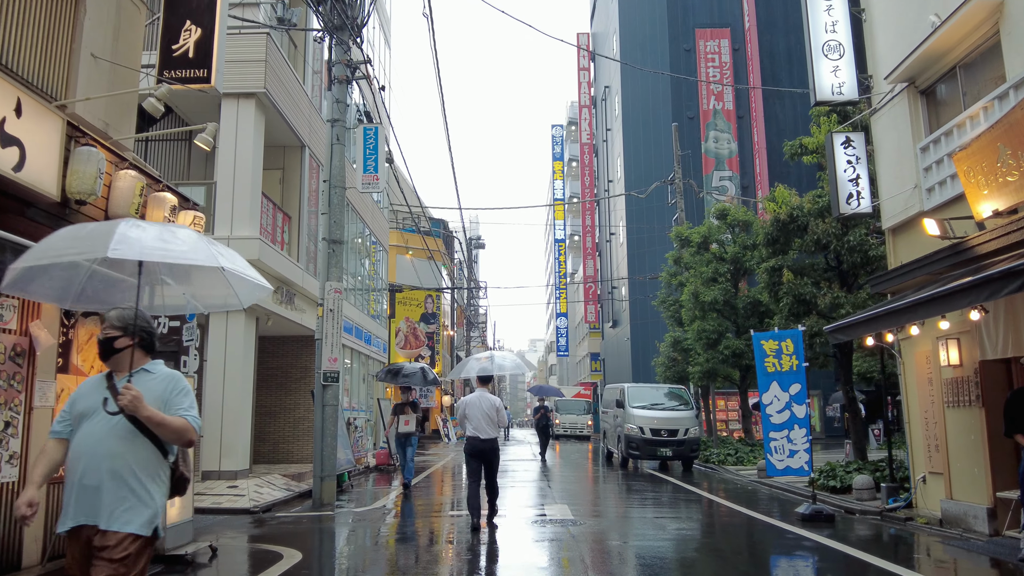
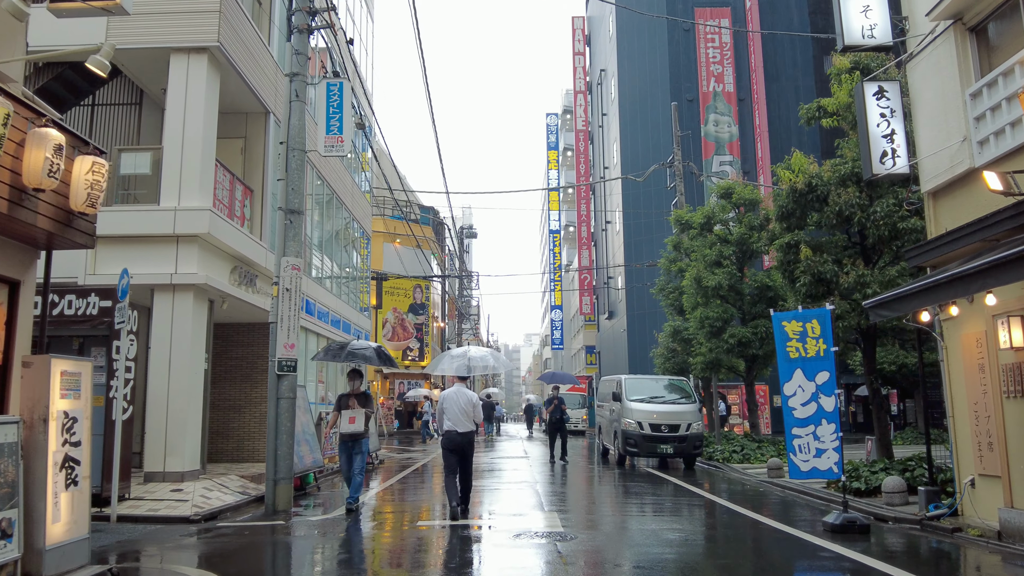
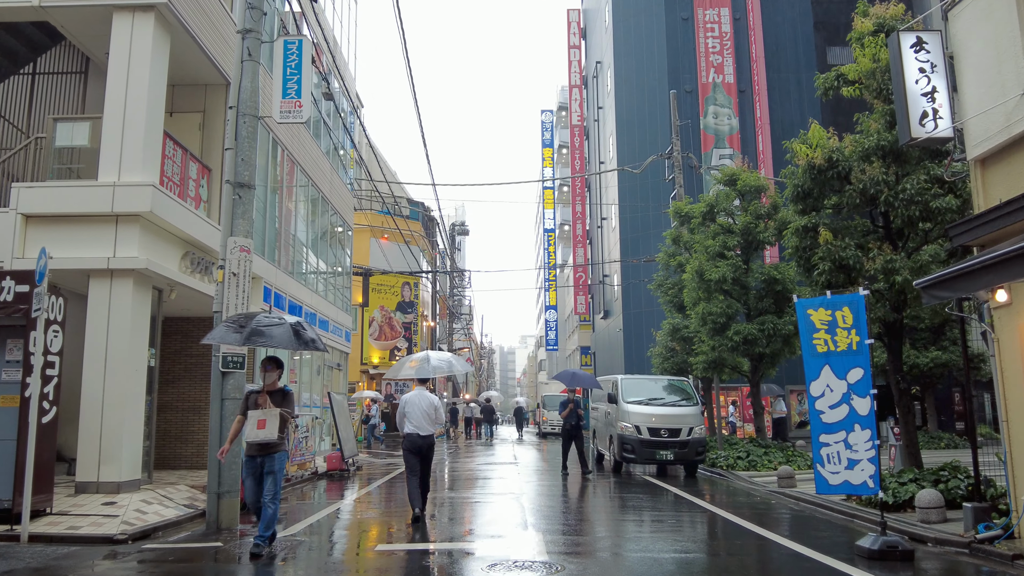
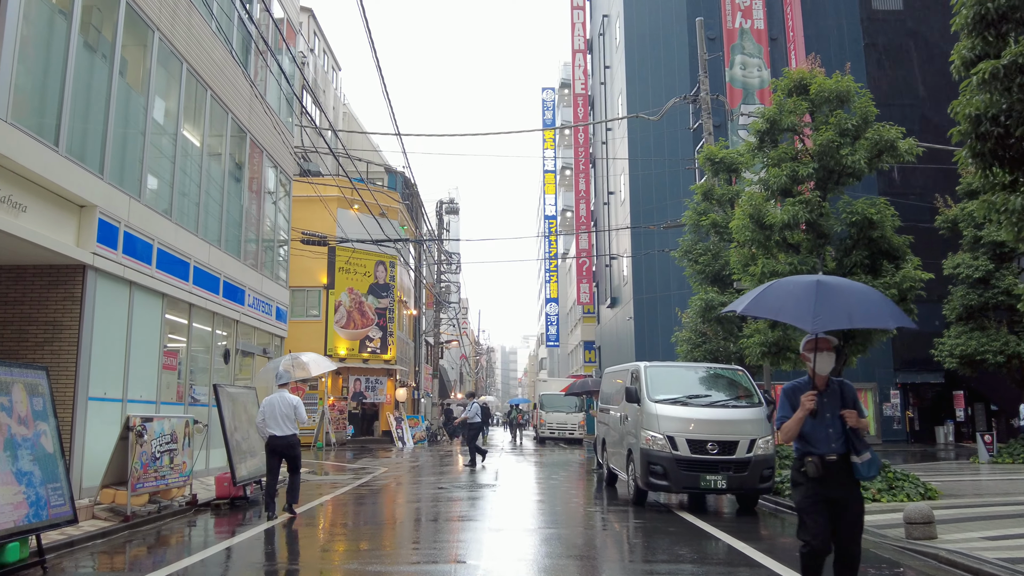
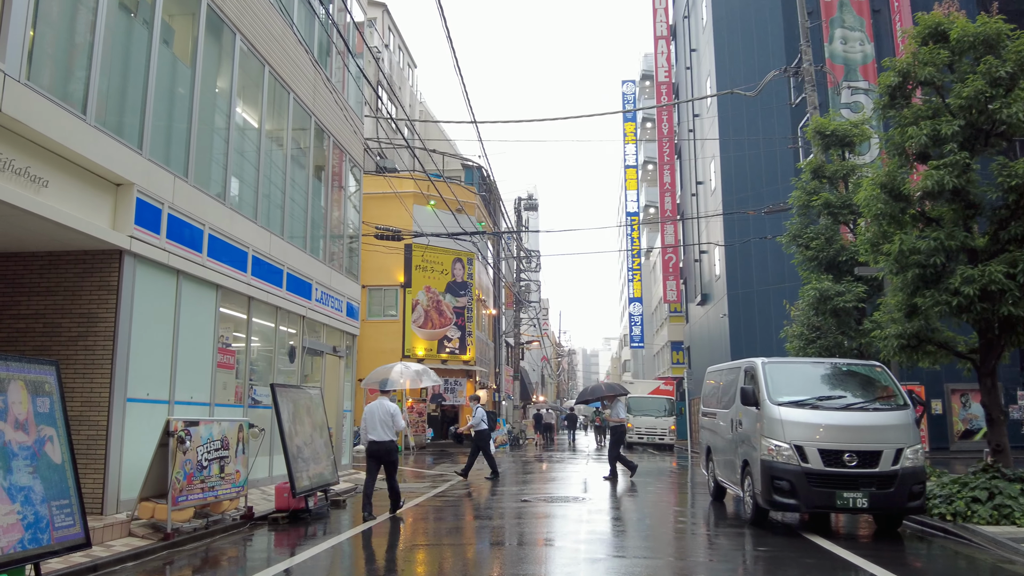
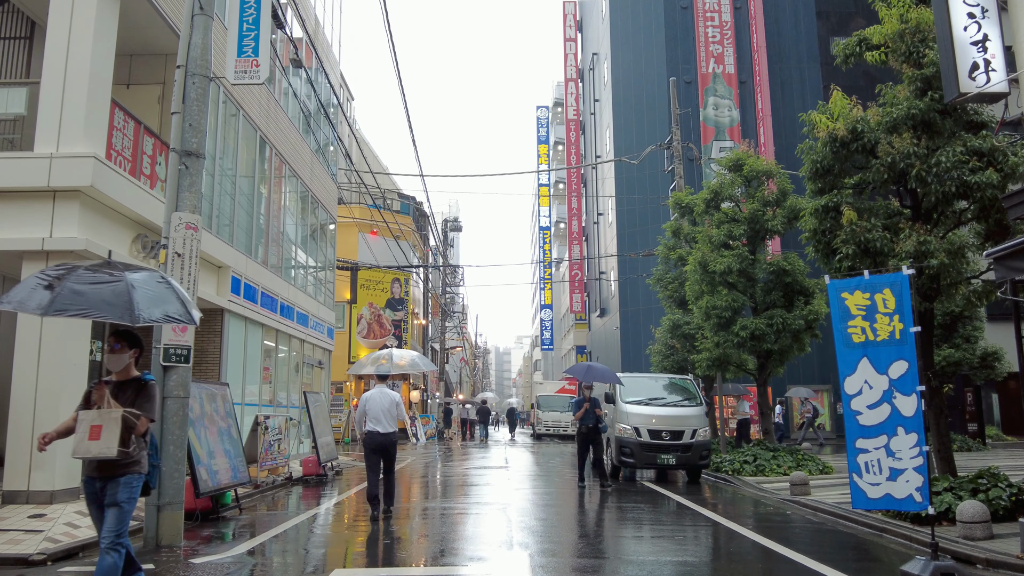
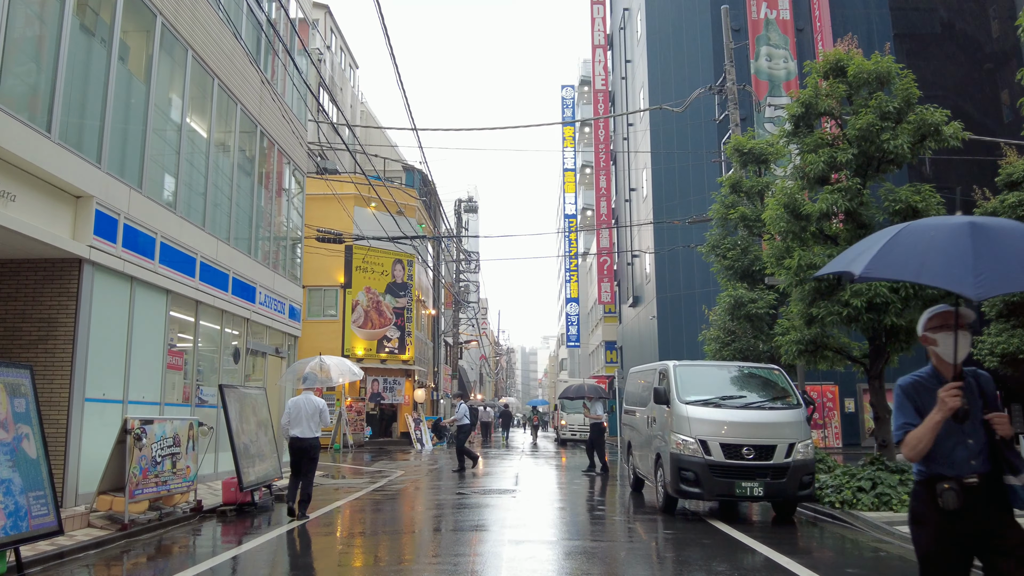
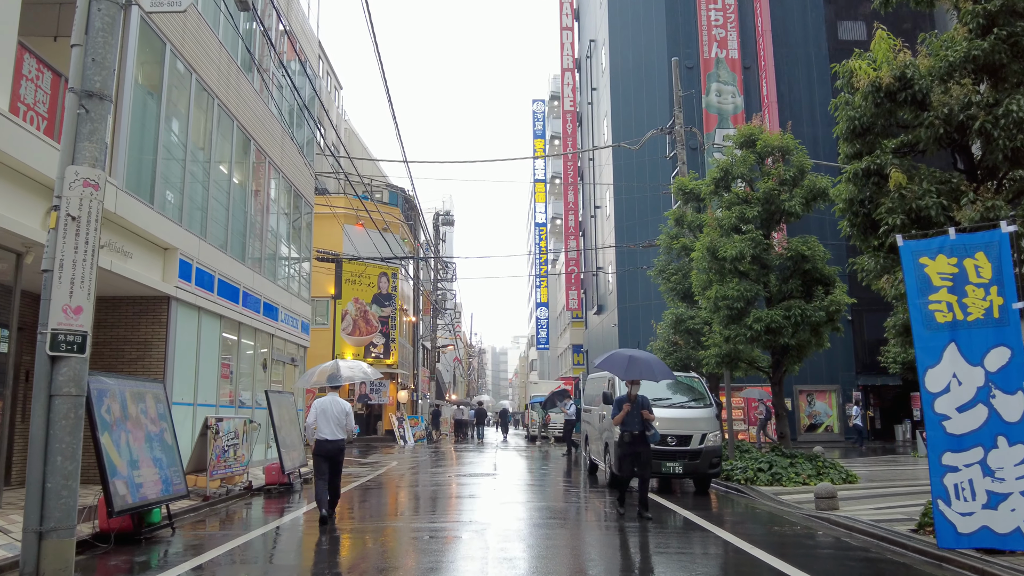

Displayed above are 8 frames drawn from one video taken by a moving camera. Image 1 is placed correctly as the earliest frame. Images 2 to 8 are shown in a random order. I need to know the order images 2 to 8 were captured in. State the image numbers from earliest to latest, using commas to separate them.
2, 3, 6, 8, 4, 7, 5
